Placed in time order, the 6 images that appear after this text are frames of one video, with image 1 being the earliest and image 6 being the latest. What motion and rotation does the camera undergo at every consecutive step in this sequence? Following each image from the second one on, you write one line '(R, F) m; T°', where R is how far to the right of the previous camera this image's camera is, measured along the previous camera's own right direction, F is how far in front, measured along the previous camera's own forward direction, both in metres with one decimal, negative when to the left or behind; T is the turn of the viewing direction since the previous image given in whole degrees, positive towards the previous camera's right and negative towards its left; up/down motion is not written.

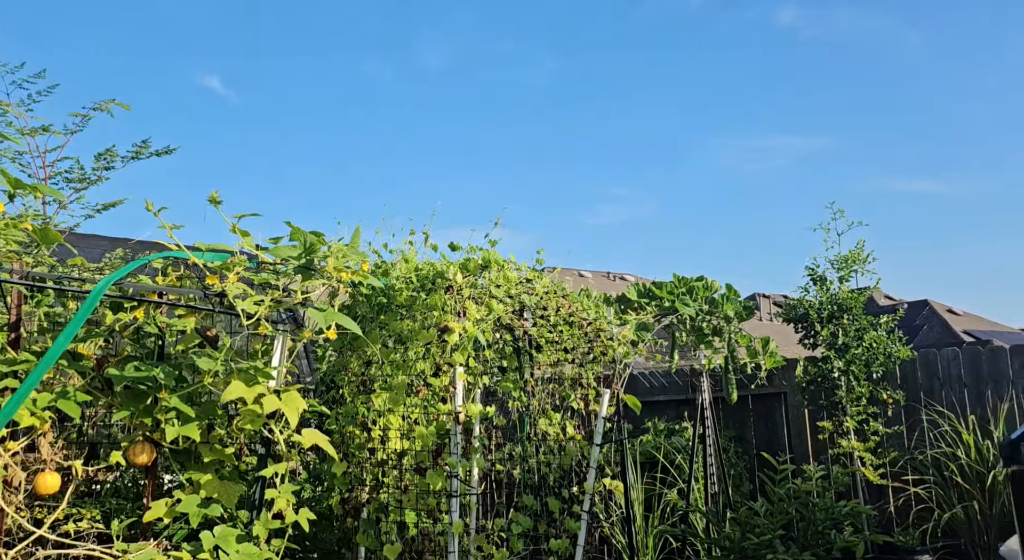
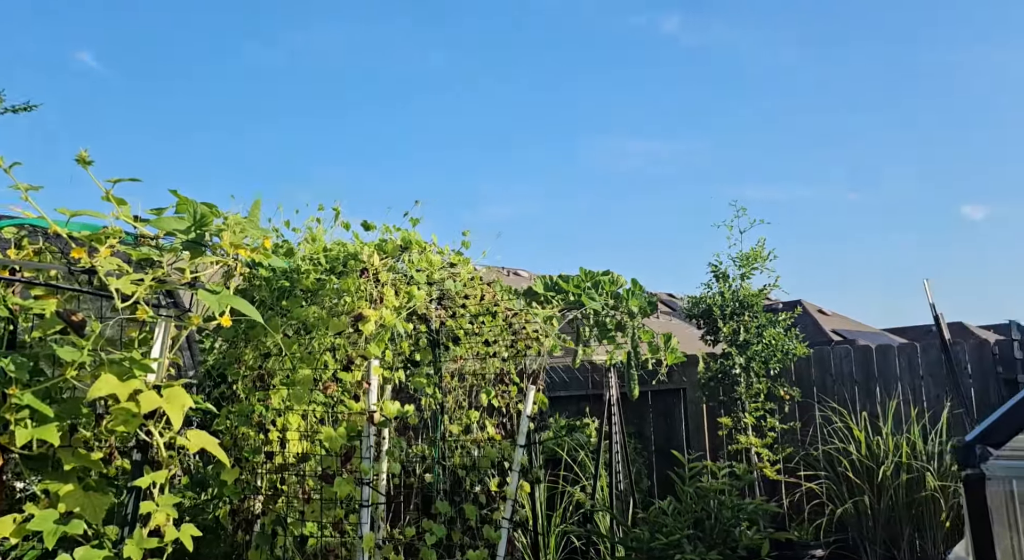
(-0.1, +0.2) m; +7°
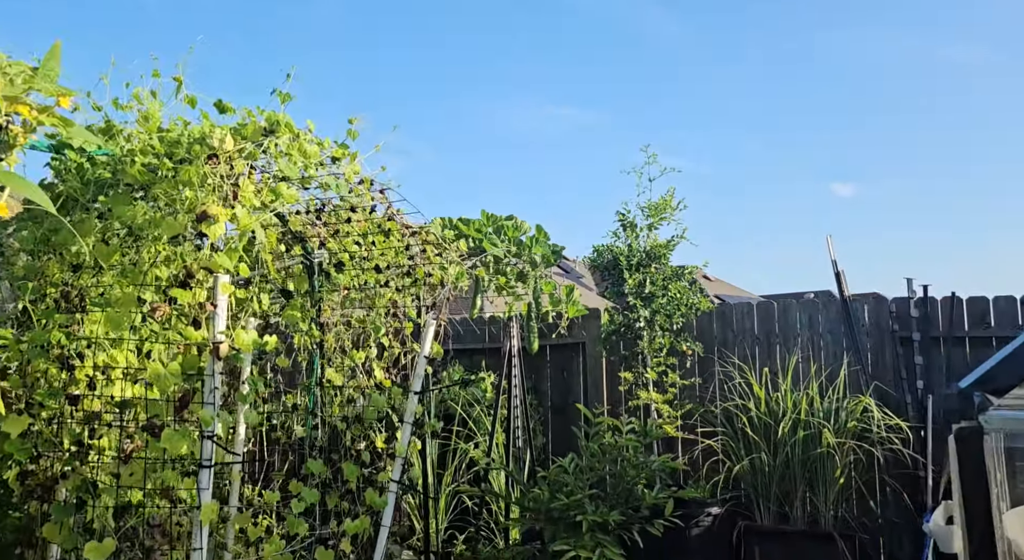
(0.0, +0.3) m; +7°
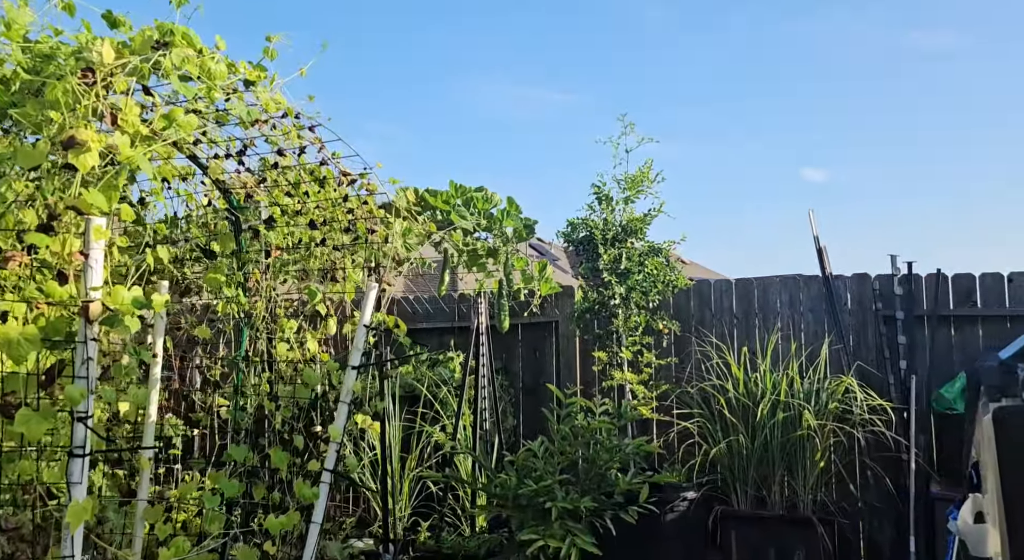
(0.0, +0.2) m; +2°
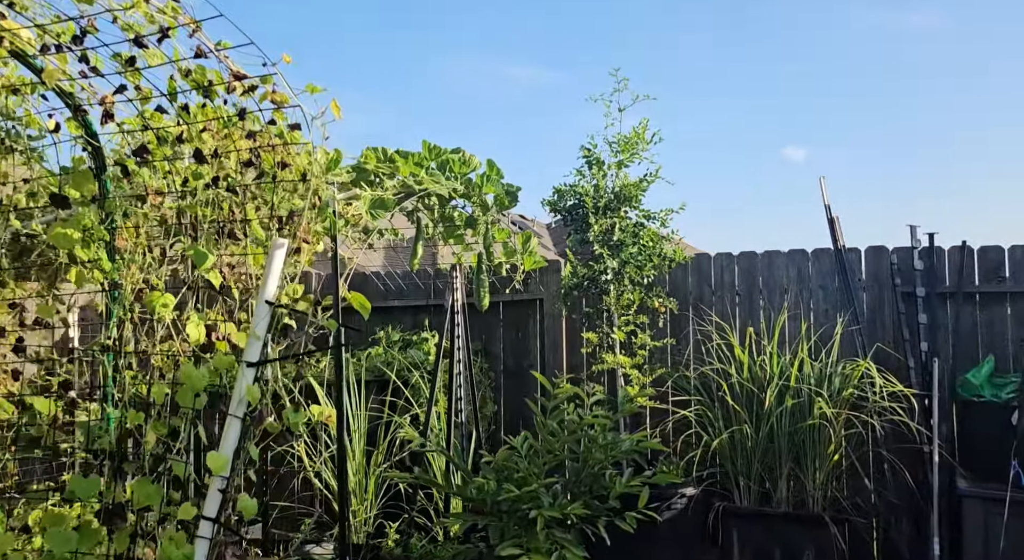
(0.0, +0.4) m; +1°
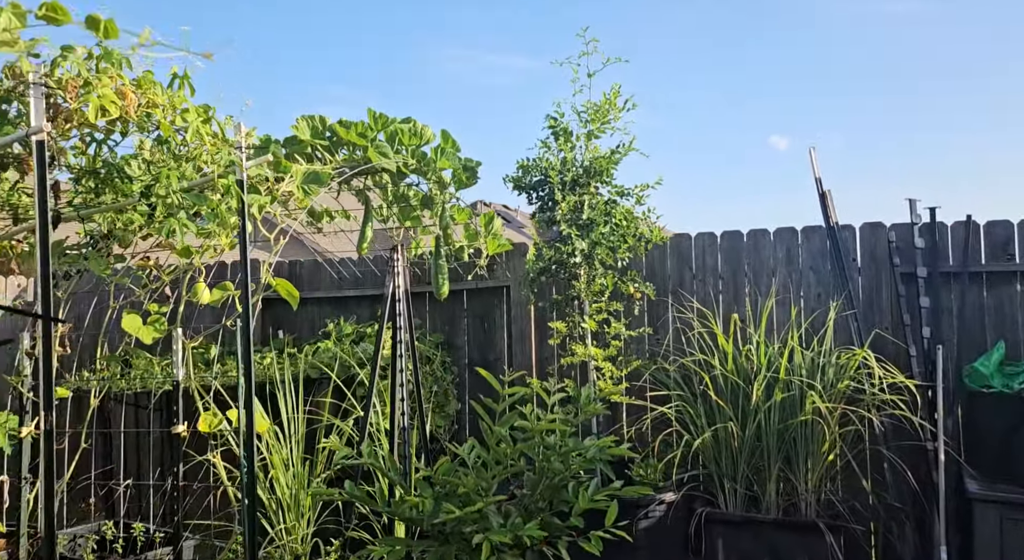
(+0.1, +0.4) m; +1°
